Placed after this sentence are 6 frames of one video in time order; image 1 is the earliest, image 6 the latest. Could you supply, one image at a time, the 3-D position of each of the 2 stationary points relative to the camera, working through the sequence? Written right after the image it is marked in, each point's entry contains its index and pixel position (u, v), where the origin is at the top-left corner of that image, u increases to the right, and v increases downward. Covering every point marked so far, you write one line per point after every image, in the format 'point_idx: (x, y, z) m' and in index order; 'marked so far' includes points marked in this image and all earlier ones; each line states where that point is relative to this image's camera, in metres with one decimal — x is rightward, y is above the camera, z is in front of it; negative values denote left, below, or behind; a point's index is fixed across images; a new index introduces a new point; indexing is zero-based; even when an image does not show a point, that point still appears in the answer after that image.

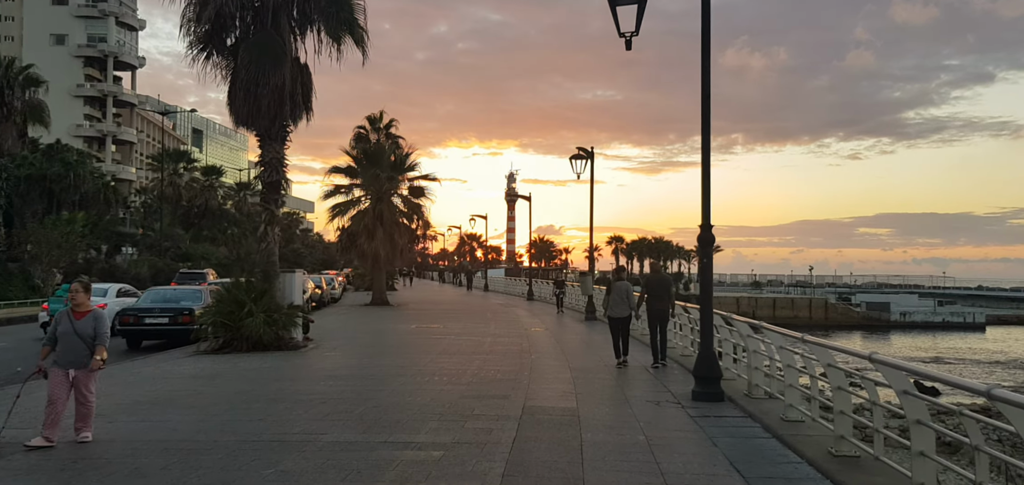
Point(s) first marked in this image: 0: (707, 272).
0: (+2.6, -0.4, +10.2) m
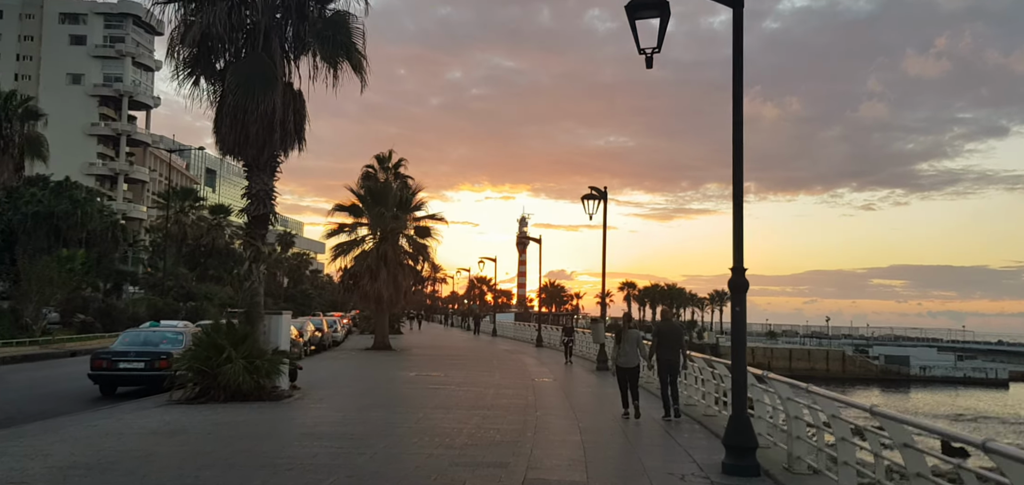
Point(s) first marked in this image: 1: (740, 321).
0: (+2.6, -0.9, +8.8) m
1: (+2.5, -0.9, +8.7) m
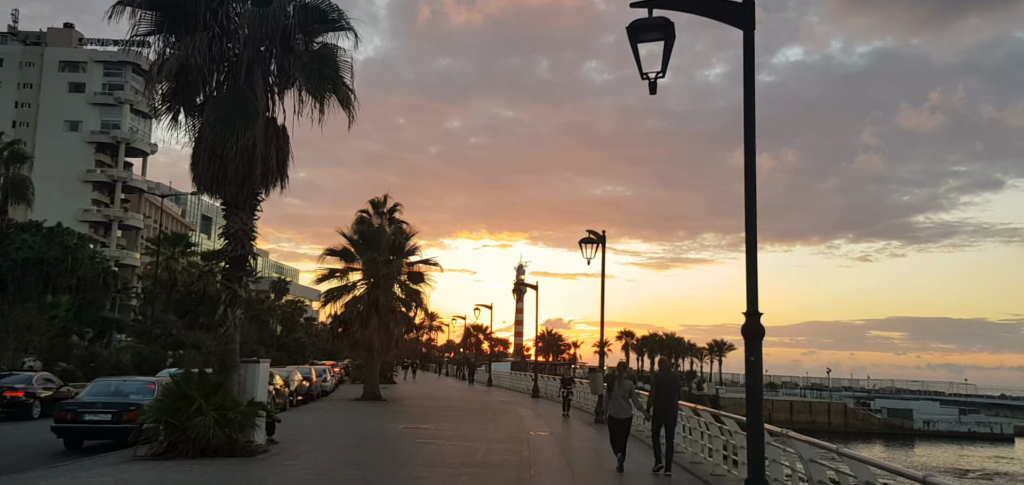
0: (+2.5, -1.4, +7.9) m
1: (+2.4, -1.3, +7.8) m
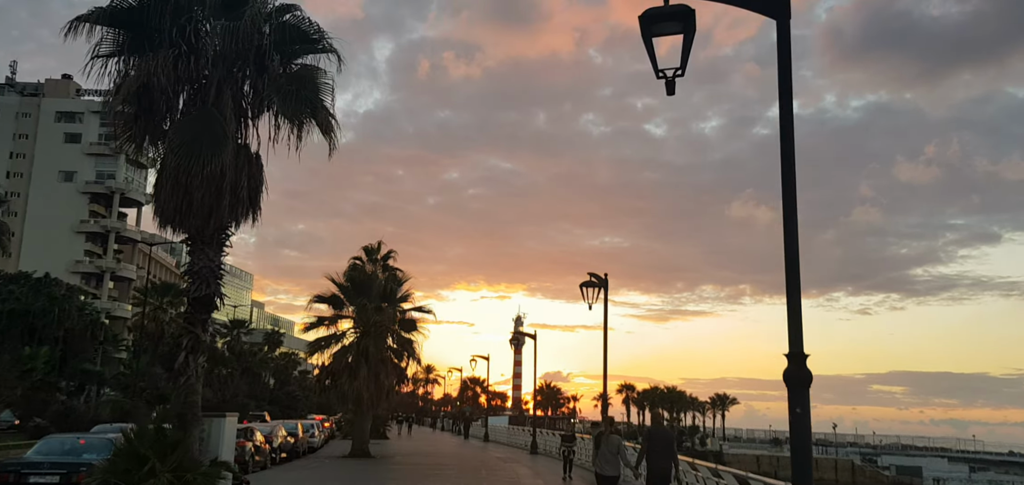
0: (+2.4, -1.6, +6.5) m
1: (+2.4, -1.6, +6.4) m
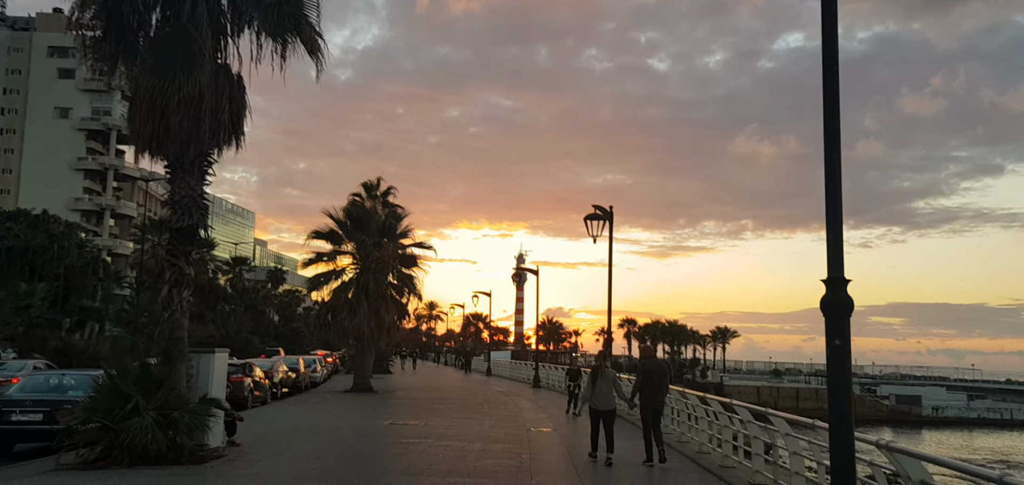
0: (+2.4, -0.9, +5.8) m
1: (+2.4, -0.9, +5.7) m
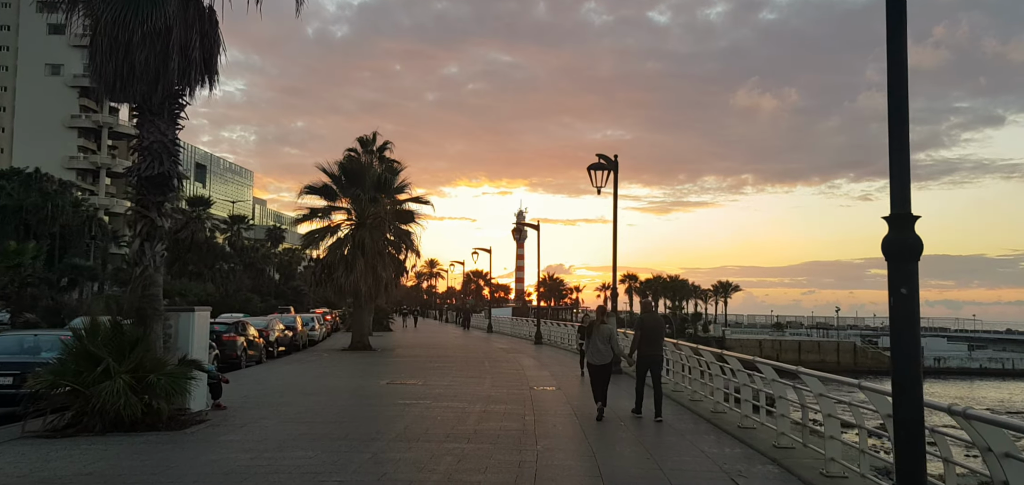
0: (+2.4, -0.4, +4.9) m
1: (+2.4, -0.4, +4.8) m
